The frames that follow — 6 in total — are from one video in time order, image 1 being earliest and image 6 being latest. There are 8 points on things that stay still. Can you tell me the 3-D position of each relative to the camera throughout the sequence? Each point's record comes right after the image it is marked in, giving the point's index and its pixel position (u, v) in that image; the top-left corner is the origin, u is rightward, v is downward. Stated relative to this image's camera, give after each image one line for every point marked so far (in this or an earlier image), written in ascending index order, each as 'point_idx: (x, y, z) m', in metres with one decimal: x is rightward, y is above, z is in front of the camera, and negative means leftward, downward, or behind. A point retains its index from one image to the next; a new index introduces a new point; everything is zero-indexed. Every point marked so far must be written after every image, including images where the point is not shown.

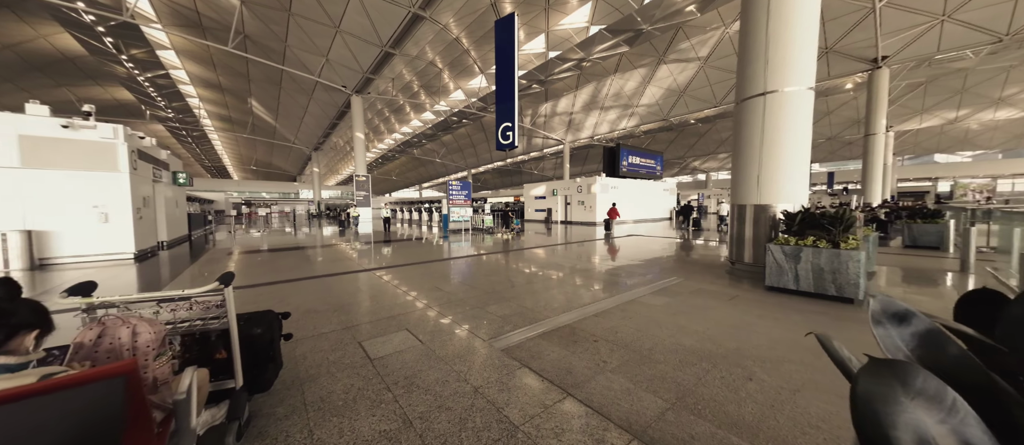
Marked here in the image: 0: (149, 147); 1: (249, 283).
0: (-11.4, +2.4, +9.0) m
1: (-5.8, -1.3, +6.5) m
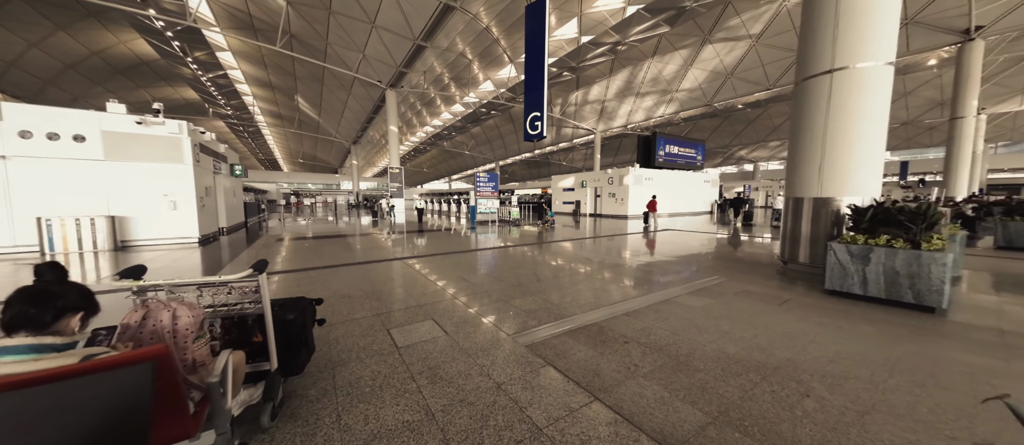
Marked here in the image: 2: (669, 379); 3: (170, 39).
0: (-10.4, +2.8, +9.9) m
1: (-5.1, -1.1, +7.0) m
2: (+1.1, -1.1, +1.9) m
3: (-21.5, +11.5, +18.3) m
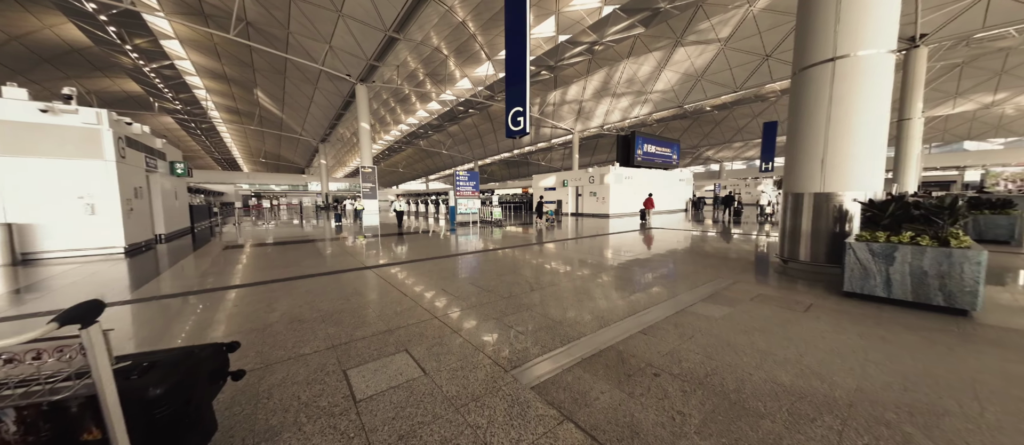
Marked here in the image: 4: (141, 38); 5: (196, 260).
0: (-11.0, +2.6, +8.5) m
1: (-5.4, -1.2, +6.0) m
2: (+1.1, -1.1, +1.4) m
3: (-22.8, +11.1, +16.1) m
4: (-22.3, +11.2, +17.7) m
5: (-8.5, -1.0, +7.8) m
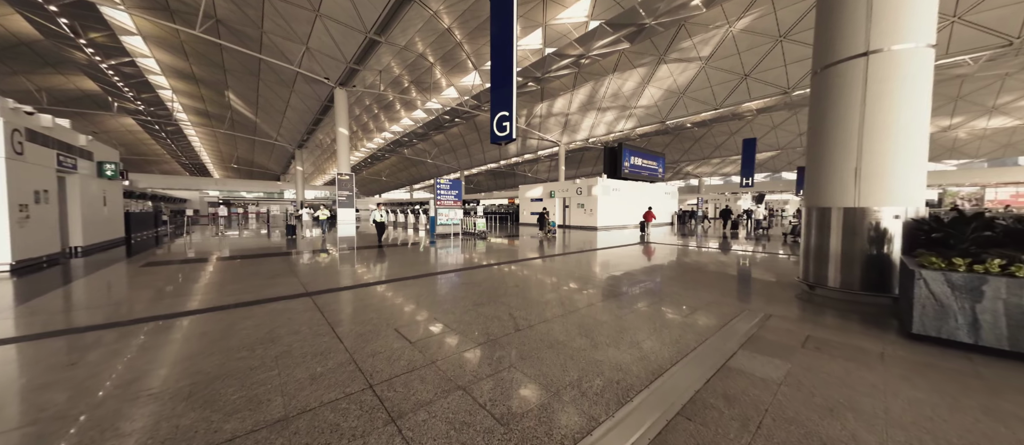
0: (-11.4, +2.3, +7.2) m
1: (-5.8, -1.4, +4.8) m
2: (+1.0, -1.2, +0.6) m
3: (-23.5, +10.7, +14.5) m
4: (-23.1, +10.7, +16.1) m
5: (-8.9, -1.3, +6.4) m
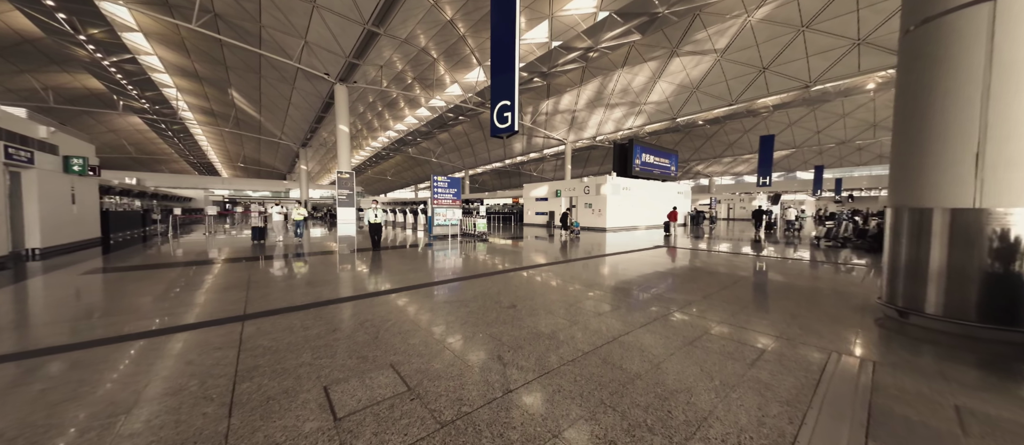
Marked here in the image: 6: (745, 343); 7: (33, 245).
0: (-11.4, +2.3, +6.5) m
1: (-5.8, -1.4, +4.0) m
2: (+0.9, -1.2, -0.4) m
3: (-23.3, +10.7, +14.0) m
4: (-22.9, +10.7, +15.6) m
5: (-8.9, -1.3, +5.7) m
6: (+2.2, -1.1, +2.7) m
7: (-11.8, -0.5, +7.1) m
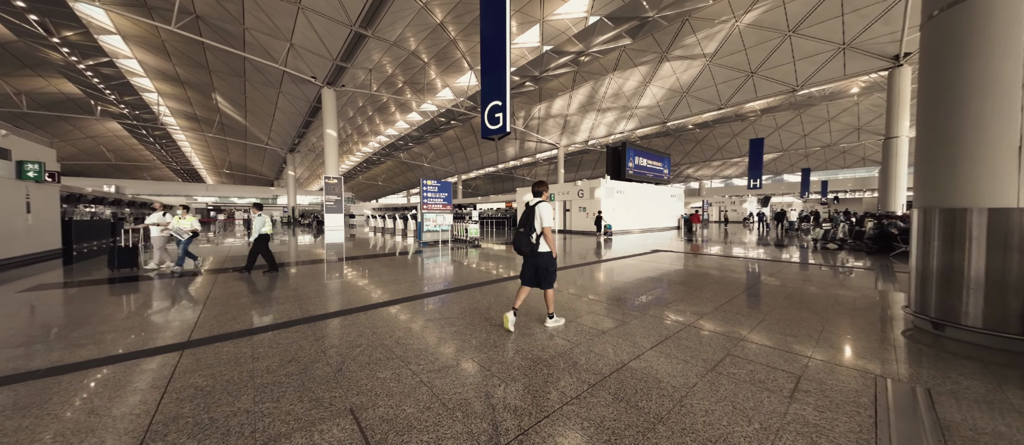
0: (-11.6, +2.1, +5.9) m
1: (-5.9, -1.6, +3.5) m
2: (+0.9, -1.2, -0.7) m
3: (-23.7, +10.2, +13.3) m
4: (-23.4, +10.2, +14.9) m
5: (-9.0, -1.5, +5.1) m
6: (+2.1, -1.2, +2.4) m
7: (-12.0, -0.8, +6.5) m
